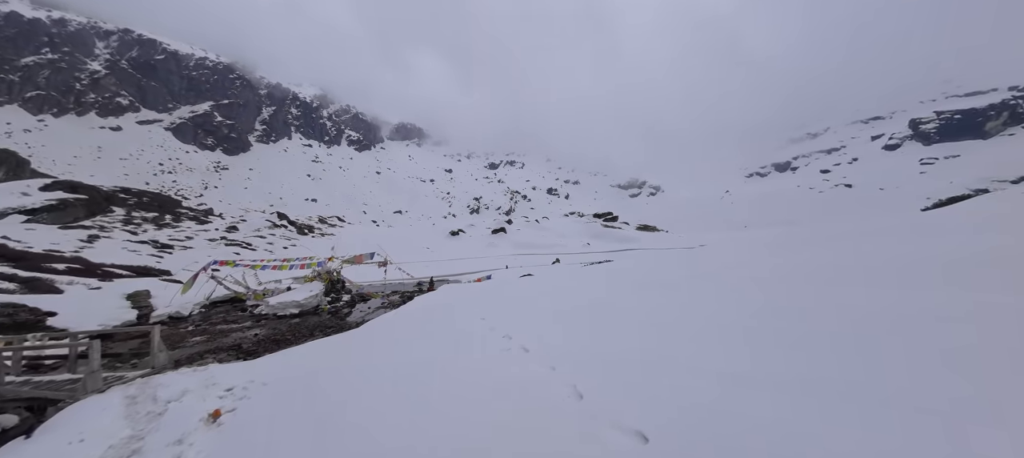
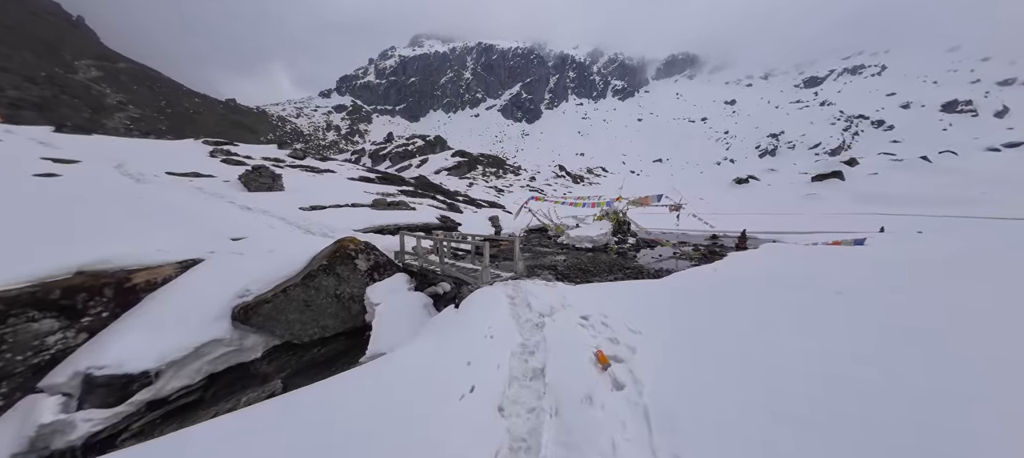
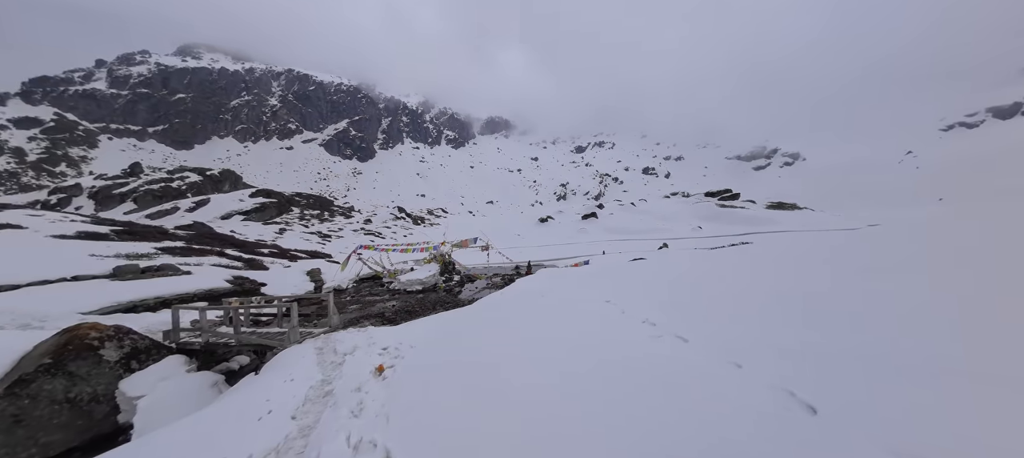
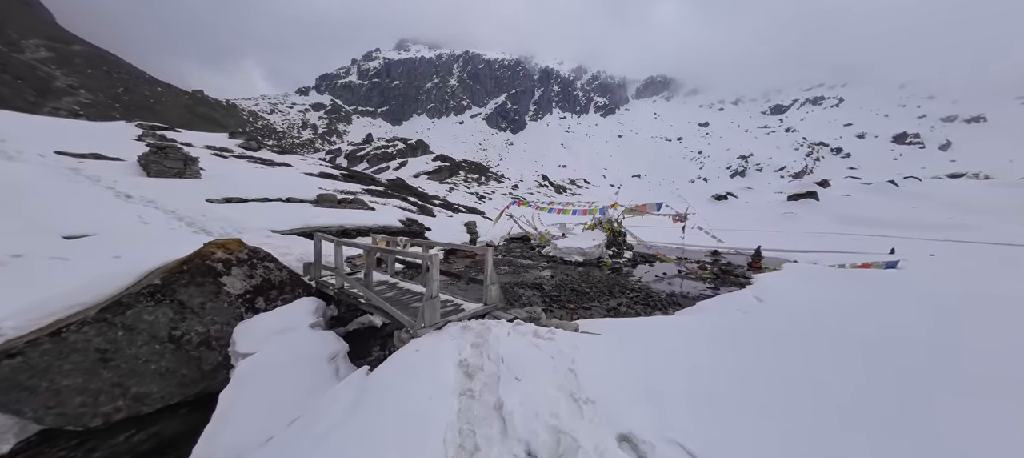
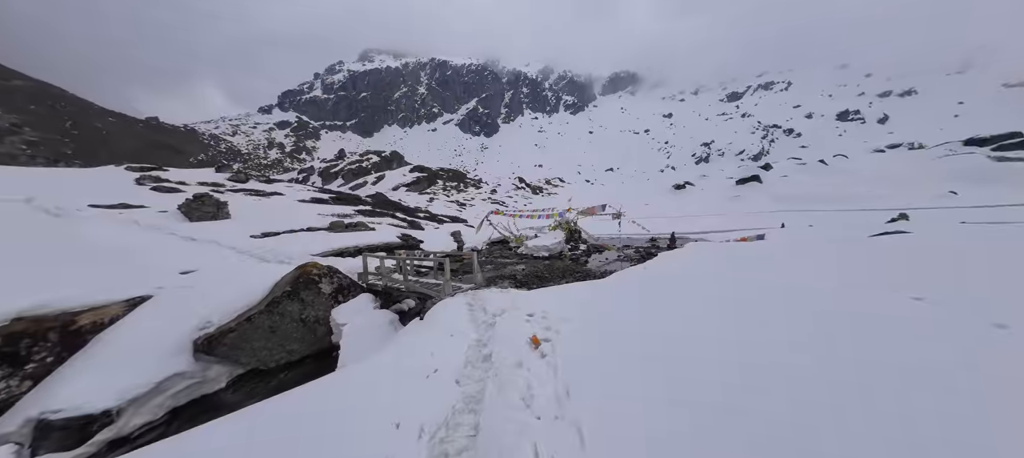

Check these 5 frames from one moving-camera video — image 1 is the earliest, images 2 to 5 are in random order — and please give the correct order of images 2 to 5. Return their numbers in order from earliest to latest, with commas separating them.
3, 5, 2, 4
